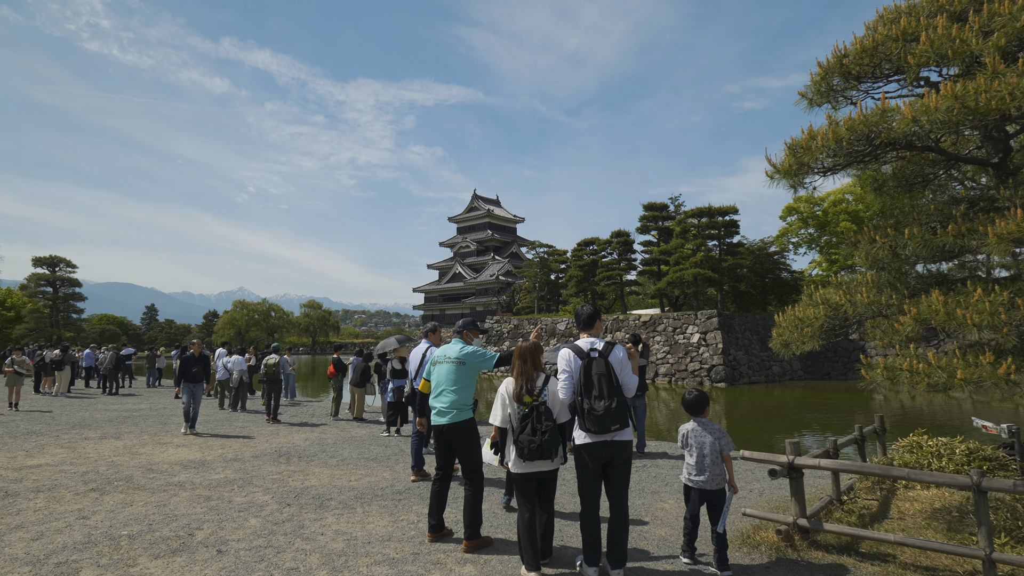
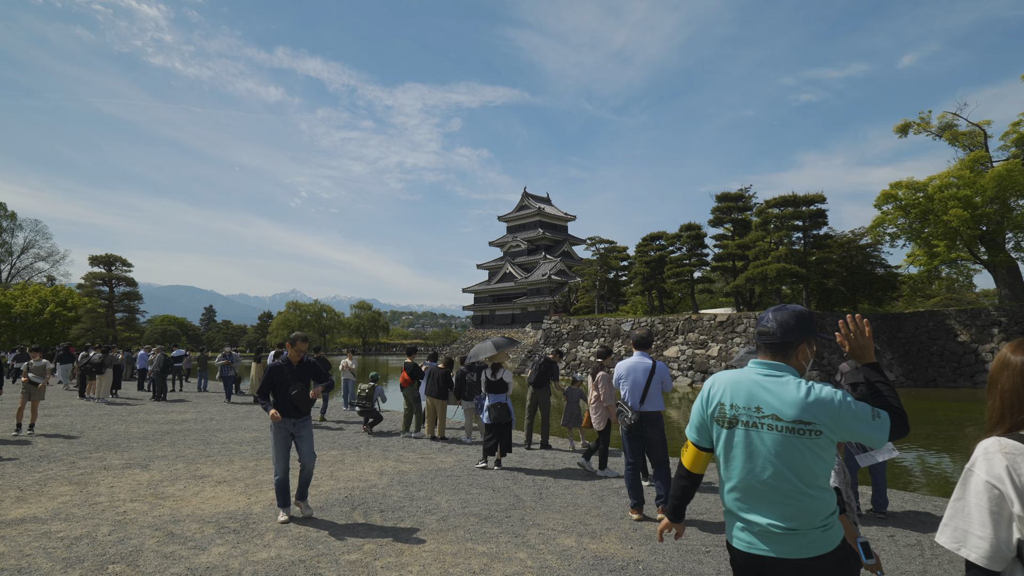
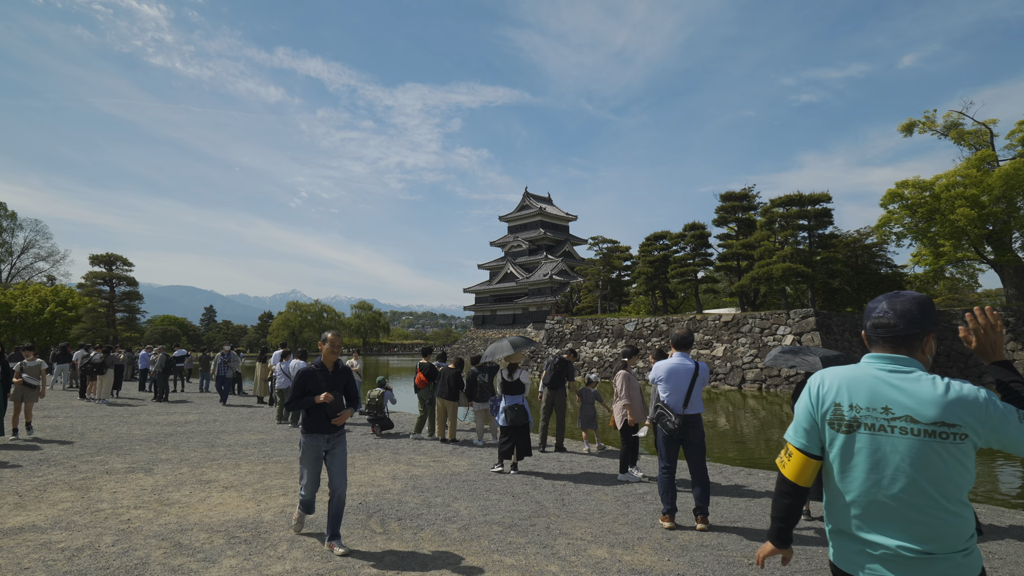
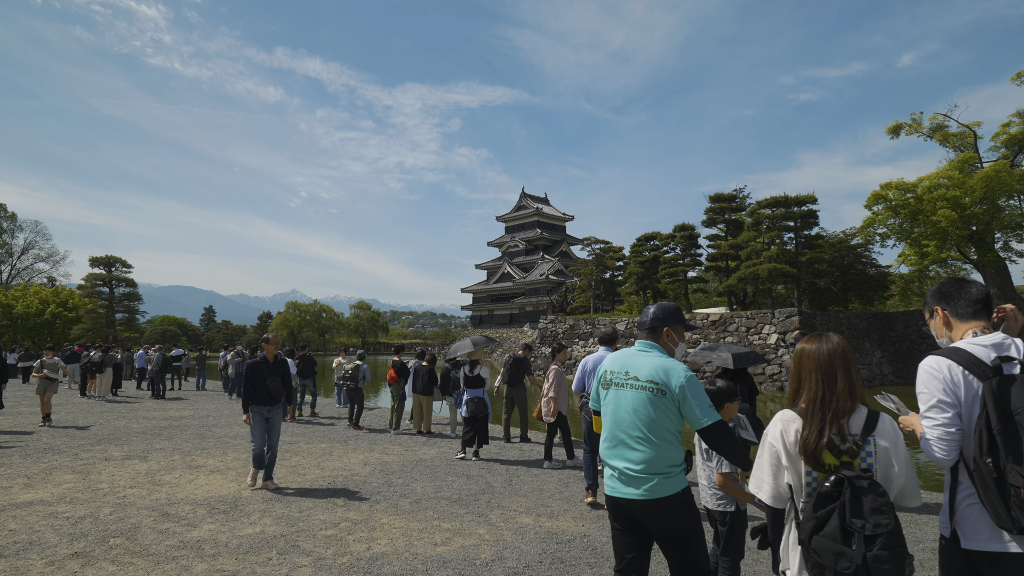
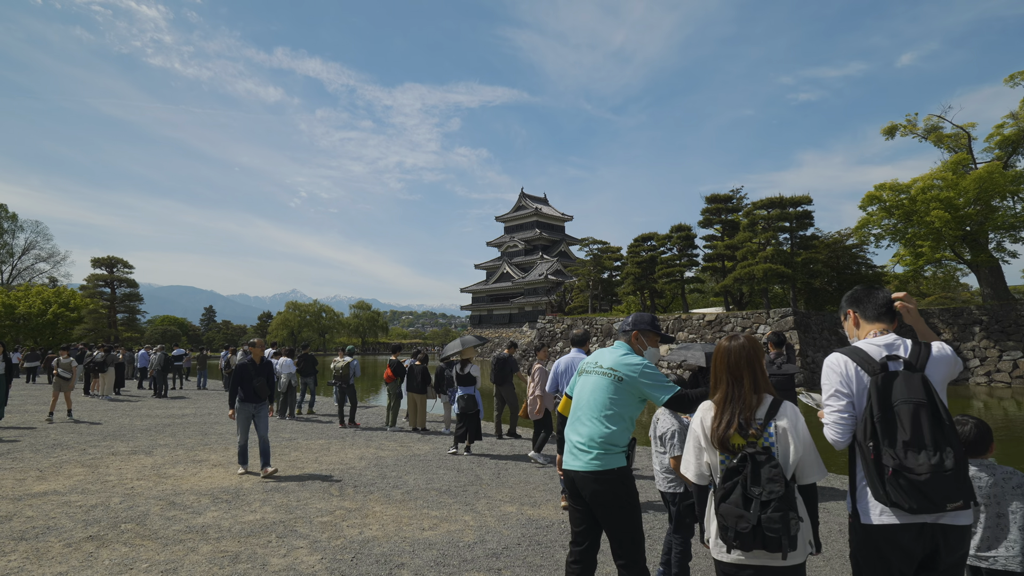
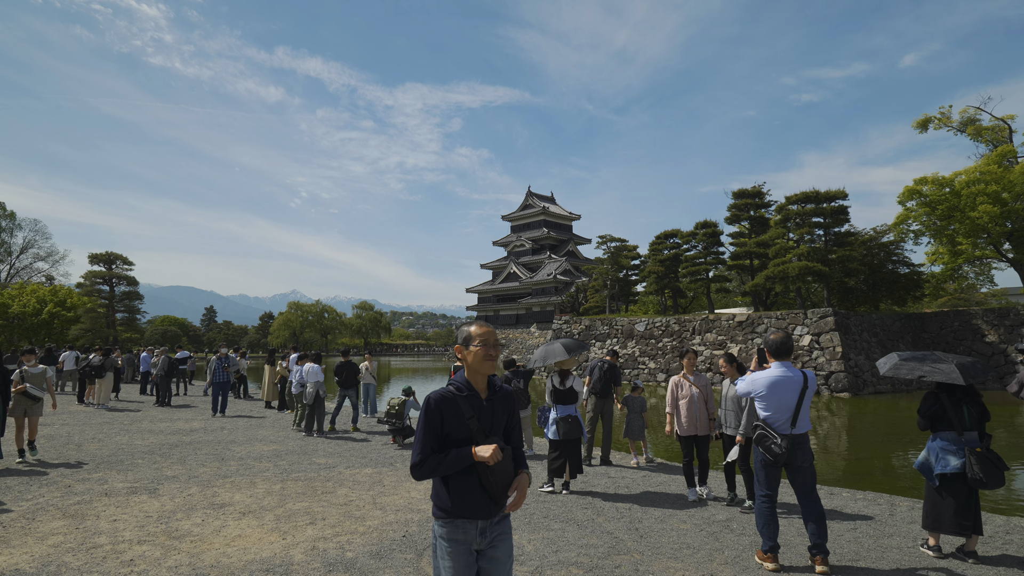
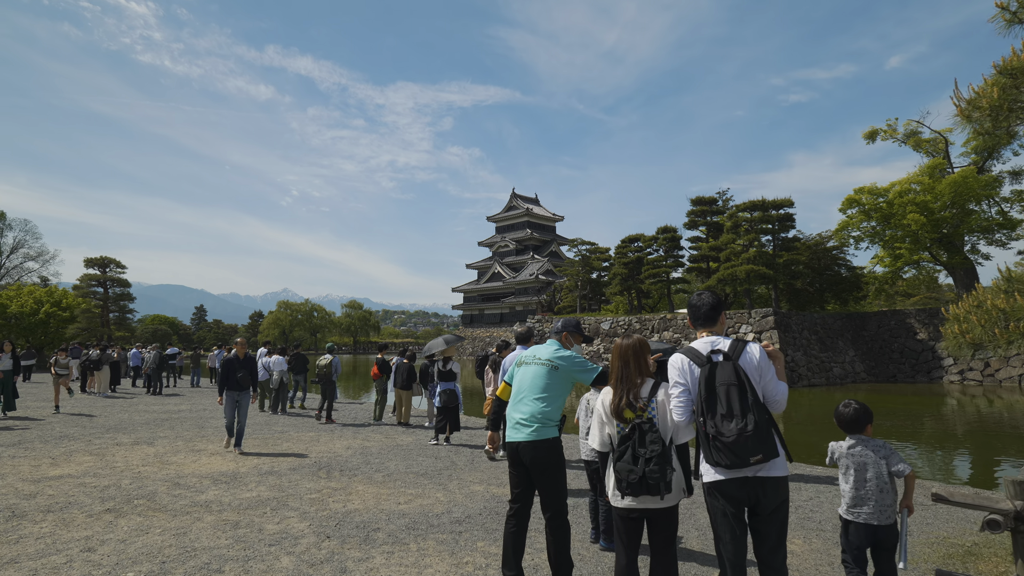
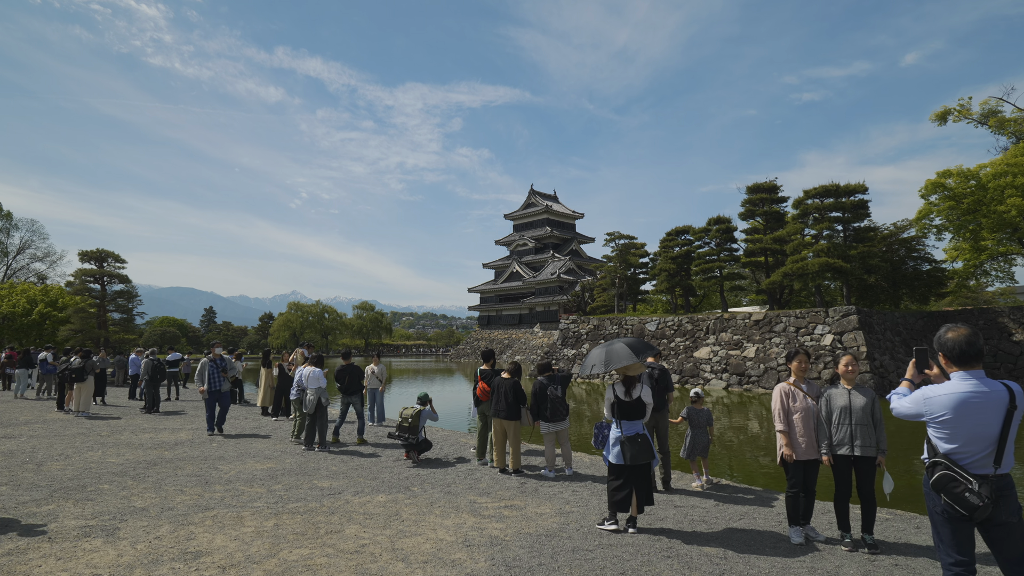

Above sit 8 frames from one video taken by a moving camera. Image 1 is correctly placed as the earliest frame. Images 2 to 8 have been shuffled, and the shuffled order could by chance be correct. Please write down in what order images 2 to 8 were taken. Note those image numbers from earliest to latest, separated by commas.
7, 5, 4, 2, 3, 6, 8
